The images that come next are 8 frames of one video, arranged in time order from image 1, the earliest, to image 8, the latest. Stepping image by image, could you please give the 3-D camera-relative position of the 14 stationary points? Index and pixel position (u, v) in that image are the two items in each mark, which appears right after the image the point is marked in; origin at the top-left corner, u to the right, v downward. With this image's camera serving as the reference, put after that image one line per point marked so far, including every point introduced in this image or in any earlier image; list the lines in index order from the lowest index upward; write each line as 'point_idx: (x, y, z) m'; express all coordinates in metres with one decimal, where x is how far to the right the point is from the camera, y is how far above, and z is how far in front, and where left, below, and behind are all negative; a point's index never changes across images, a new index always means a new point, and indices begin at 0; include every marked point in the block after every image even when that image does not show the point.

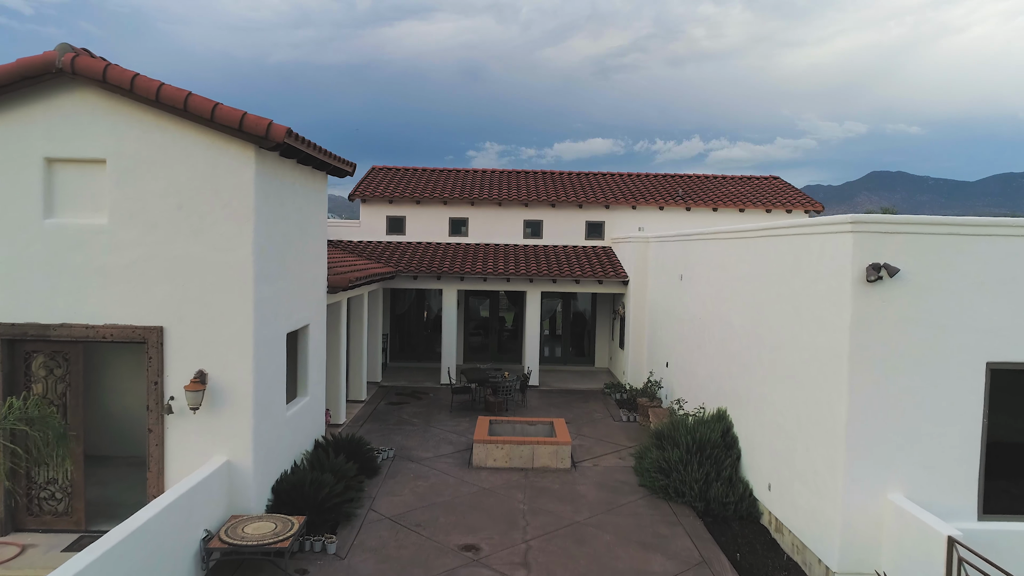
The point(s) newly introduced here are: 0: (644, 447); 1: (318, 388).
0: (+1.6, -1.9, +8.9) m
1: (-2.2, -1.2, +8.5) m
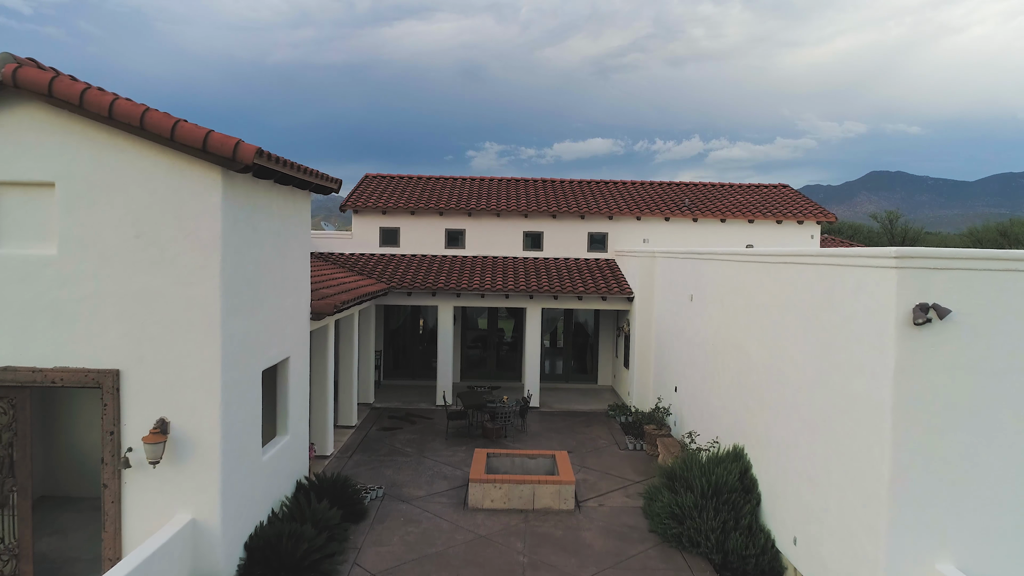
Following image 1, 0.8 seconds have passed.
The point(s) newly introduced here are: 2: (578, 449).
0: (+1.6, -2.2, +8.3) m
1: (-2.2, -1.4, +7.8) m
2: (+1.0, -2.3, +10.7) m
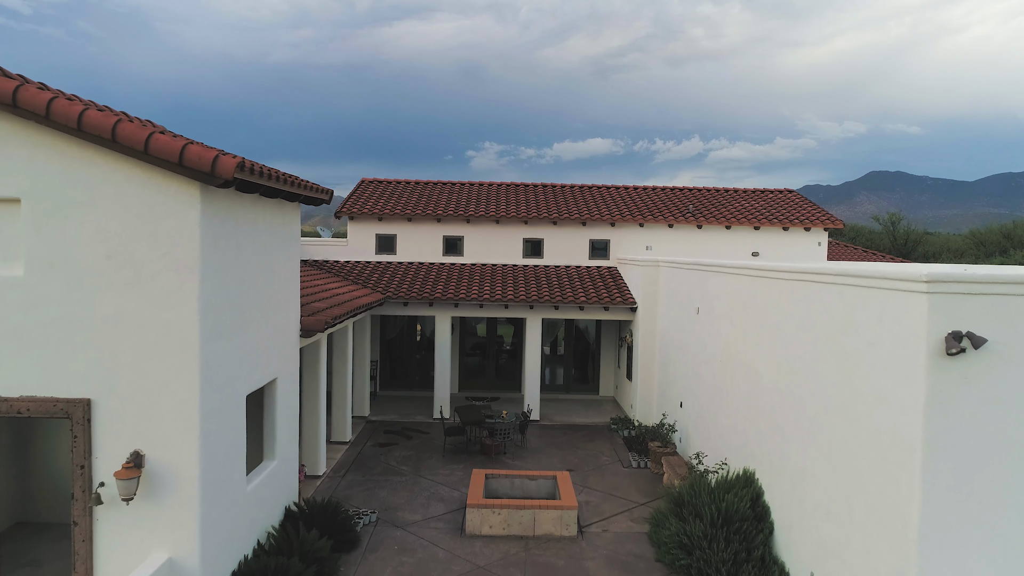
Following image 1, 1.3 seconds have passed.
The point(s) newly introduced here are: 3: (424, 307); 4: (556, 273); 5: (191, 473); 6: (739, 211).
0: (+1.6, -2.4, +7.9) m
1: (-2.2, -1.6, +7.4) m
2: (+1.0, -2.5, +10.4) m
3: (-1.5, -0.3, +12.8) m
4: (+0.8, +0.3, +14.1) m
5: (-2.3, -1.3, +5.3) m
6: (+4.6, +1.6, +15.0) m
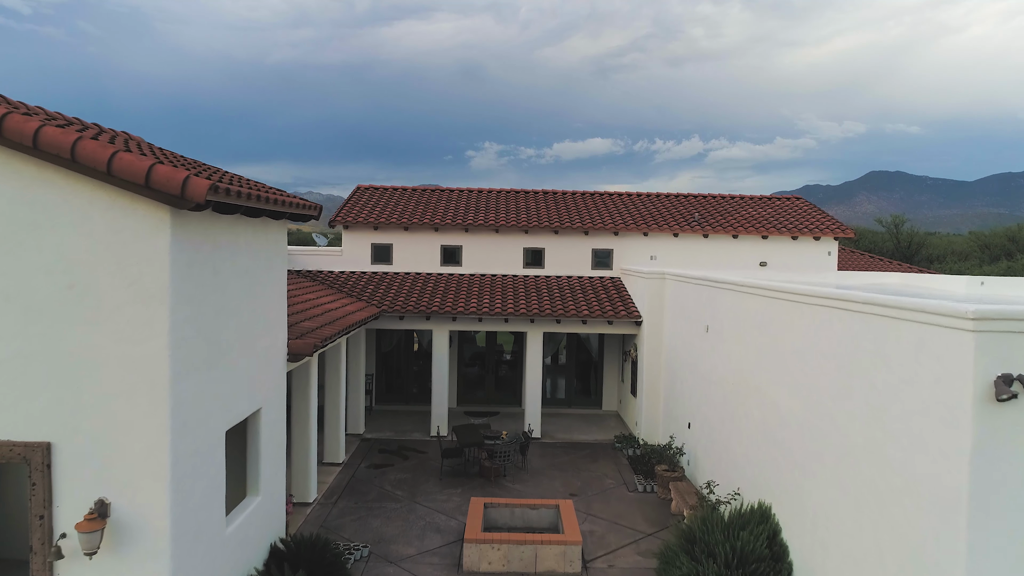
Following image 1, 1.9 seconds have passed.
0: (+1.6, -2.6, +7.4) m
1: (-2.2, -1.8, +7.0) m
2: (+1.0, -2.7, +9.9) m
3: (-1.5, -0.6, +12.4) m
4: (+0.8, +0.1, +13.6) m
5: (-2.3, -1.5, +4.9) m
6: (+4.6, +1.3, +14.5) m
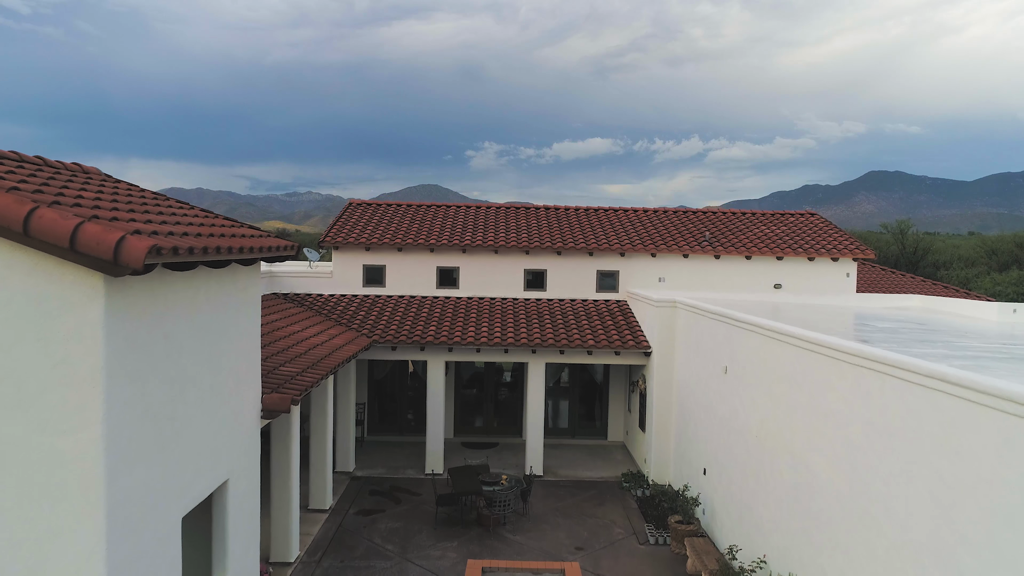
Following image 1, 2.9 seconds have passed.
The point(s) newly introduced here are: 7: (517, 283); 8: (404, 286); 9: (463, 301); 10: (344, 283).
0: (+1.6, -3.0, +6.6) m
1: (-2.2, -2.3, +6.2) m
2: (+1.0, -3.1, +9.1) m
3: (-1.5, -1.0, +11.6) m
4: (+0.8, -0.4, +12.8) m
5: (-2.3, -2.0, +4.1) m
6: (+4.6, +0.9, +13.7) m
7: (+0.1, +0.1, +13.4) m
8: (-1.9, 0.0, +13.3) m
9: (-0.9, -0.2, +13.1) m
10: (-3.0, +0.1, +13.3) m
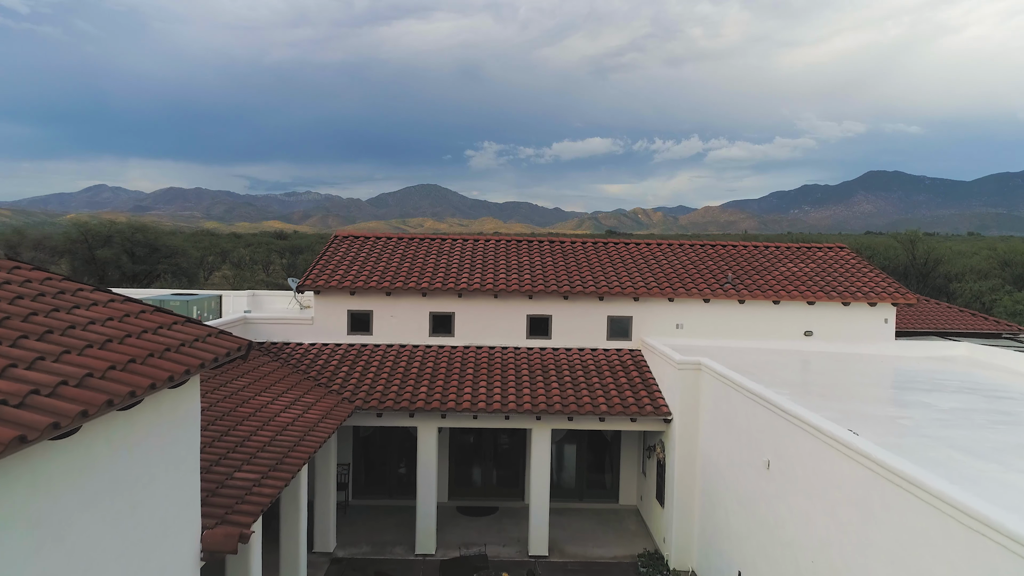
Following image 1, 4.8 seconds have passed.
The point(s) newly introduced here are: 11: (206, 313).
0: (+1.6, -3.8, +5.3) m
1: (-2.2, -3.0, +4.9) m
2: (+1.0, -3.9, +7.8) m
3: (-1.5, -1.8, +10.2) m
4: (+0.9, -1.1, +11.5) m
5: (-2.3, -2.8, +2.8) m
6: (+4.6, +0.1, +12.4) m
7: (+0.1, -0.7, +12.0) m
8: (-1.9, -0.7, +12.0) m
9: (-0.9, -1.0, +11.8) m
10: (-3.0, -0.7, +11.9) m
11: (-5.2, -0.4, +12.5) m
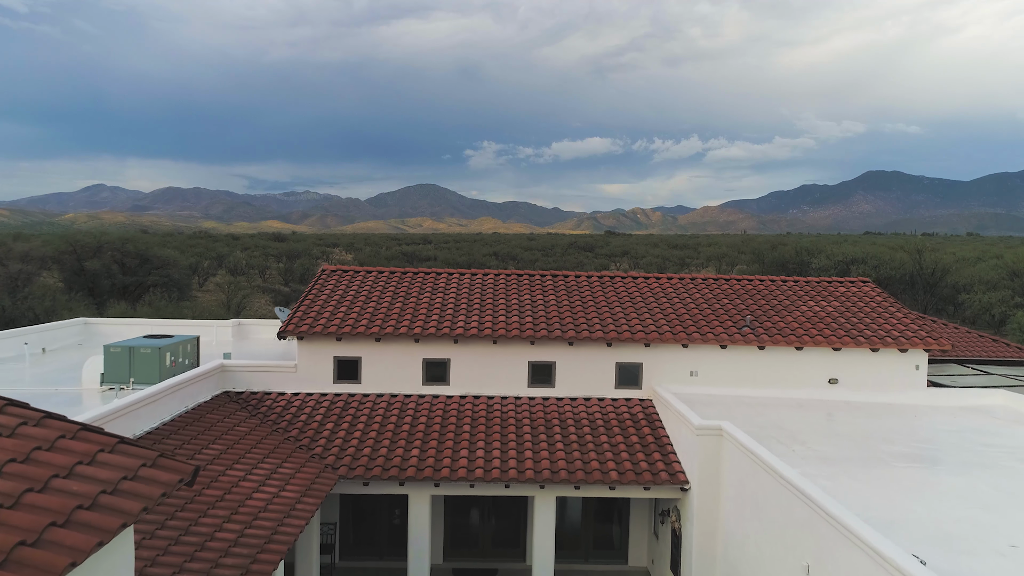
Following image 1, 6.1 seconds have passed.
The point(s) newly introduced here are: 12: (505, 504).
0: (+1.6, -4.5, +4.4) m
1: (-2.2, -3.7, +3.9) m
2: (+1.0, -4.6, +6.8) m
3: (-1.5, -2.4, +9.3) m
4: (+0.9, -1.8, +10.6) m
5: (-2.3, -3.4, +1.8) m
6: (+4.6, -0.5, +11.5) m
7: (+0.1, -1.3, +11.1) m
8: (-1.9, -1.4, +11.0) m
9: (-0.9, -1.7, +10.8) m
10: (-3.0, -1.3, +11.0) m
11: (-5.2, -1.1, +11.6) m
12: (-0.1, -3.8, +12.7) m
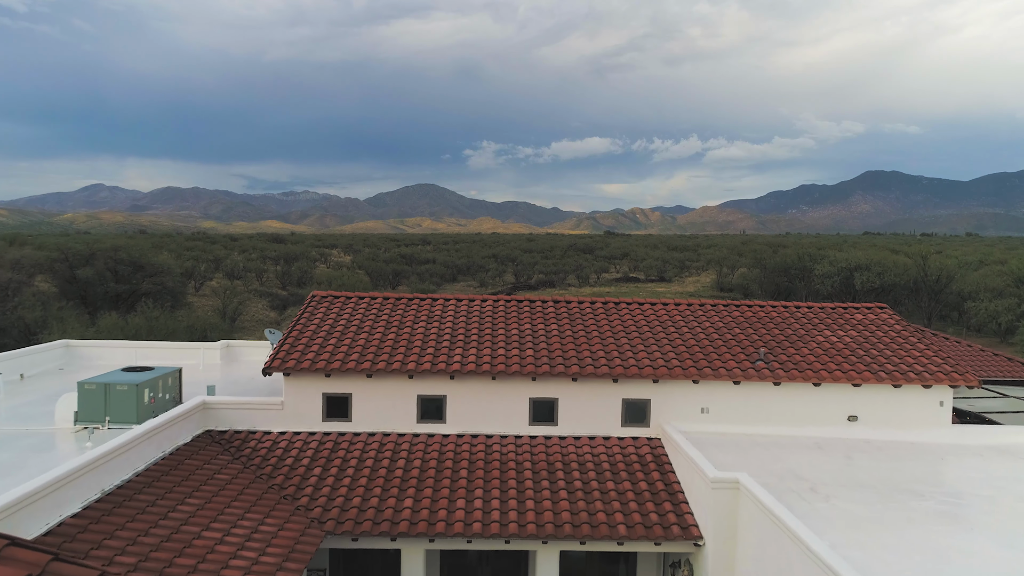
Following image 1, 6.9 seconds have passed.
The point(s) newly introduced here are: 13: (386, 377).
0: (+1.6, -4.9, +3.7) m
1: (-2.2, -4.2, +3.3) m
2: (+1.0, -5.0, +6.2) m
3: (-1.5, -2.9, +8.7) m
4: (+0.9, -2.3, +9.9) m
5: (-2.2, -3.9, +1.2) m
6: (+4.6, -1.0, +10.8) m
7: (+0.1, -1.8, +10.5) m
8: (-1.9, -1.8, +10.4) m
9: (-0.8, -2.1, +10.2) m
10: (-3.0, -1.8, +10.4) m
11: (-5.2, -1.5, +10.9) m
12: (-0.1, -4.3, +12.0) m
13: (-1.7, -1.2, +10.3) m
